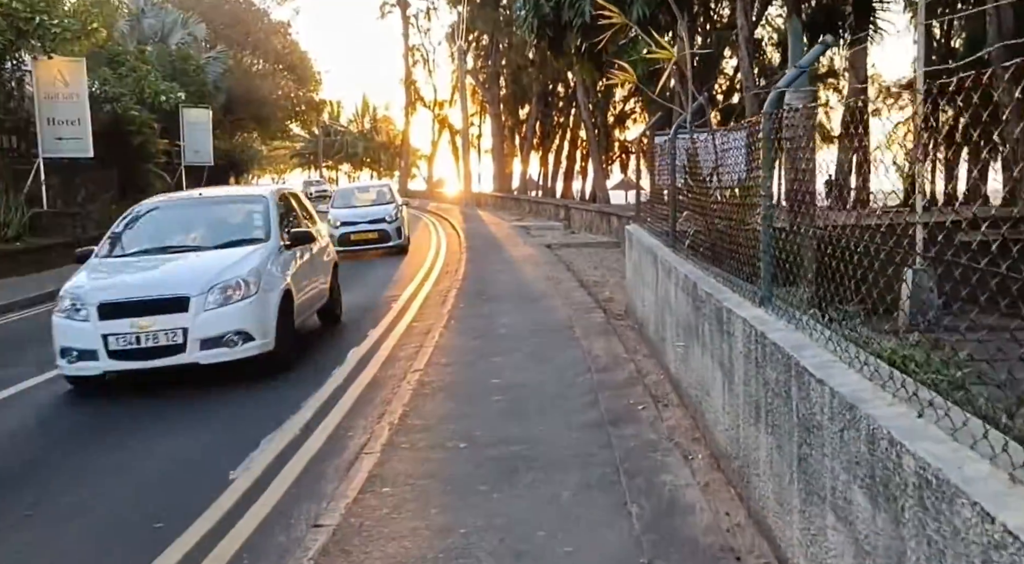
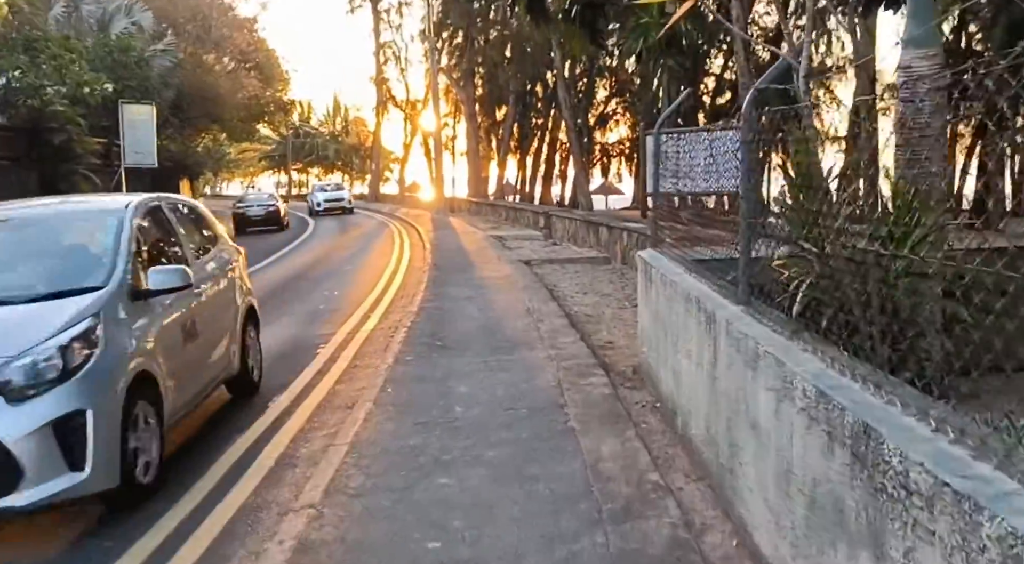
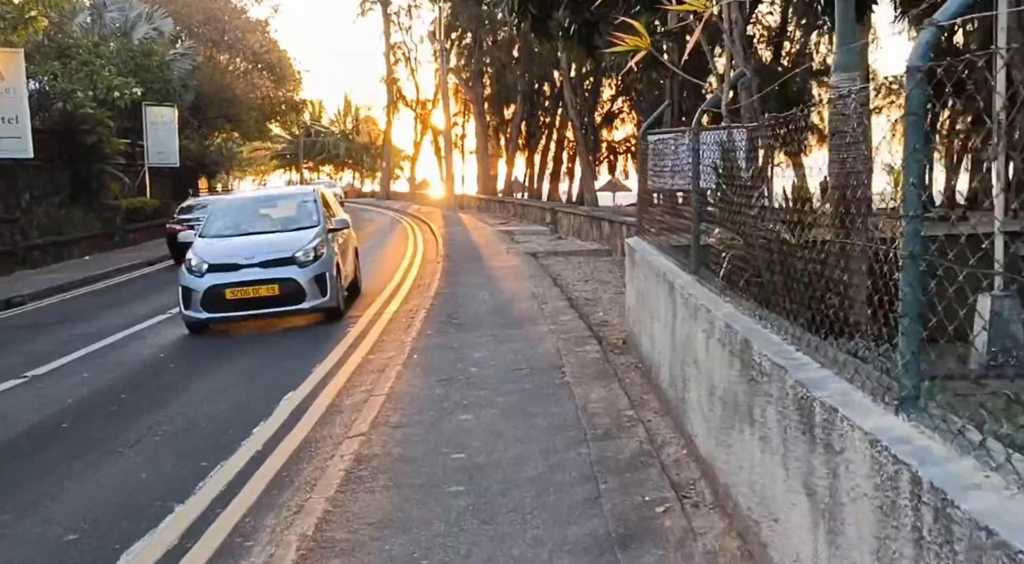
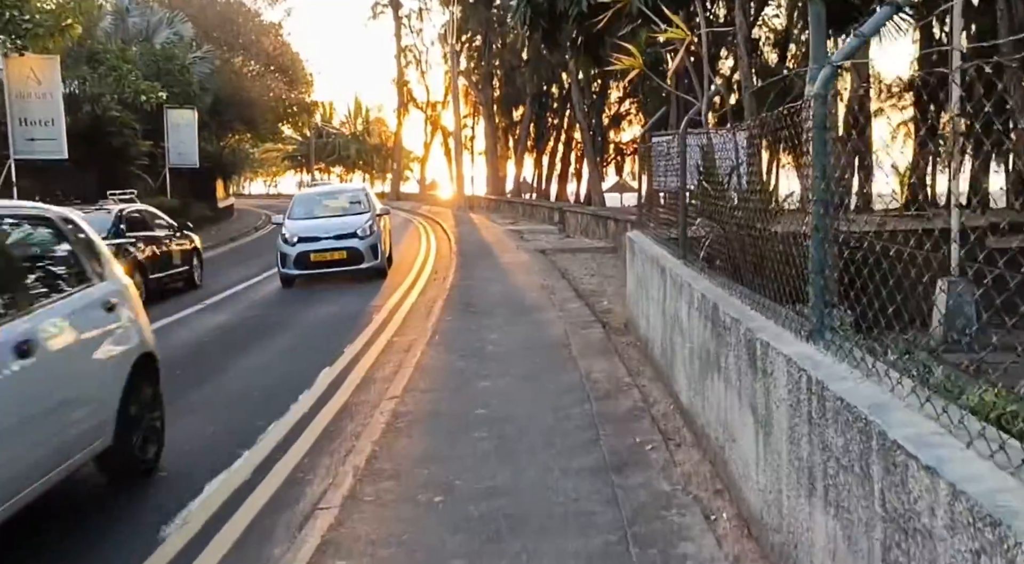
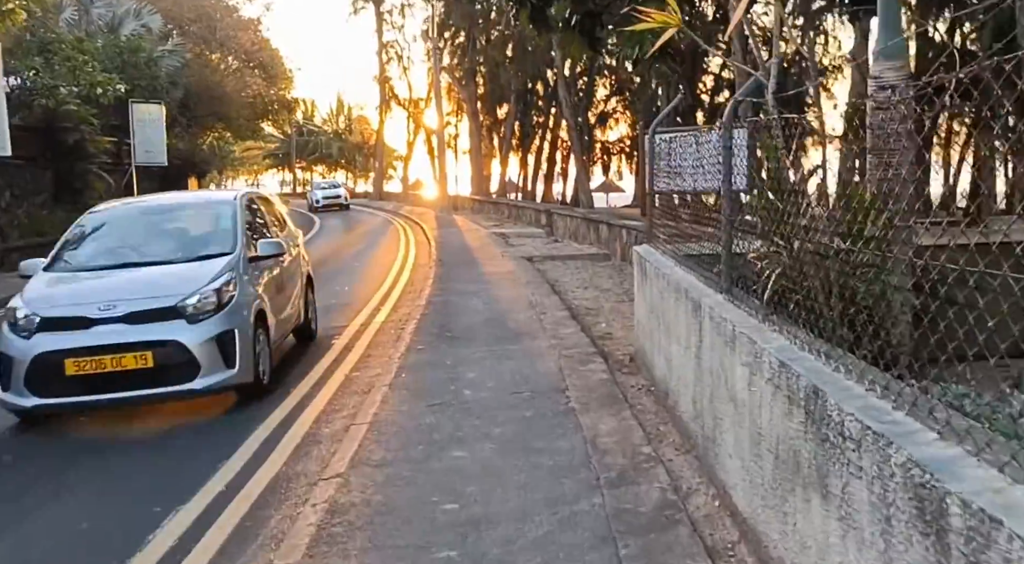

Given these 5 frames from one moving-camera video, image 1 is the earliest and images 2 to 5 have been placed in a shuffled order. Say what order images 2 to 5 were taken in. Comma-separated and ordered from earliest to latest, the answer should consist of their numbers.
4, 3, 5, 2
